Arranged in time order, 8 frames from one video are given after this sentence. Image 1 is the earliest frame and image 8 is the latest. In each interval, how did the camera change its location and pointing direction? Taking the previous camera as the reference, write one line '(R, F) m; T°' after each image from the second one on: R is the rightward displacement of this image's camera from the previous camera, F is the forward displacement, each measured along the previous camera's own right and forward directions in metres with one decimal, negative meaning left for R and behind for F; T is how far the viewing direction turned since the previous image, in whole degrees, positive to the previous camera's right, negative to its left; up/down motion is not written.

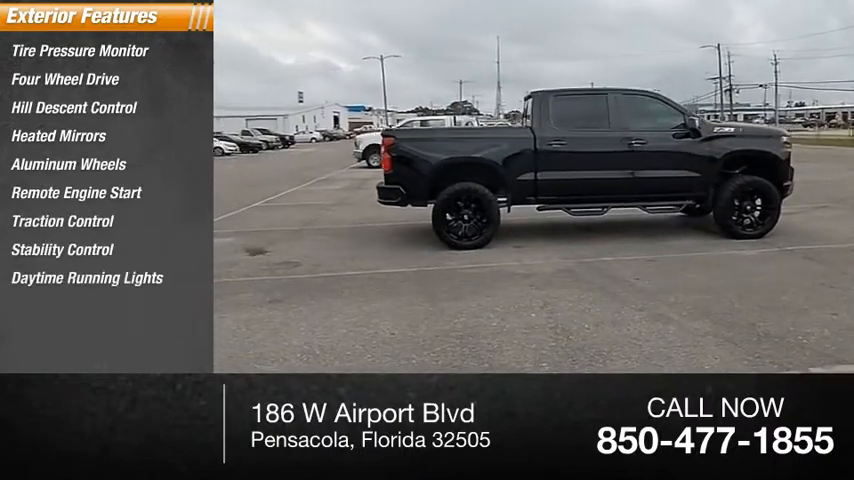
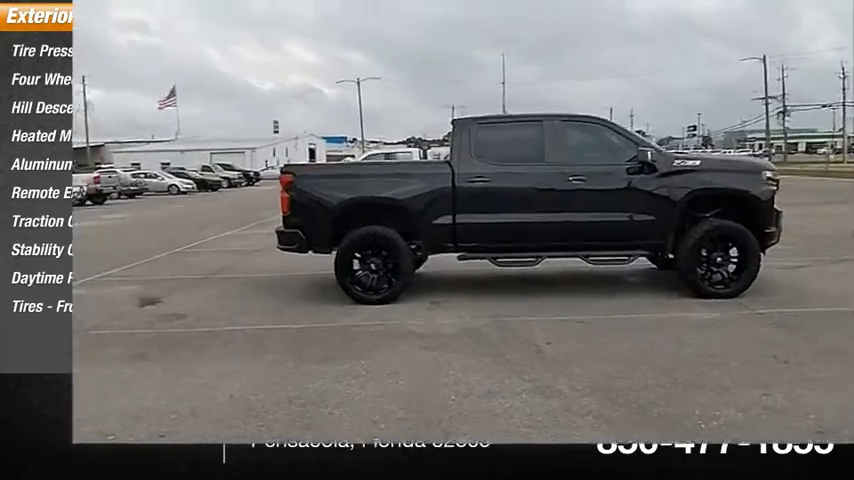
(+2.1, +1.6) m; -7°
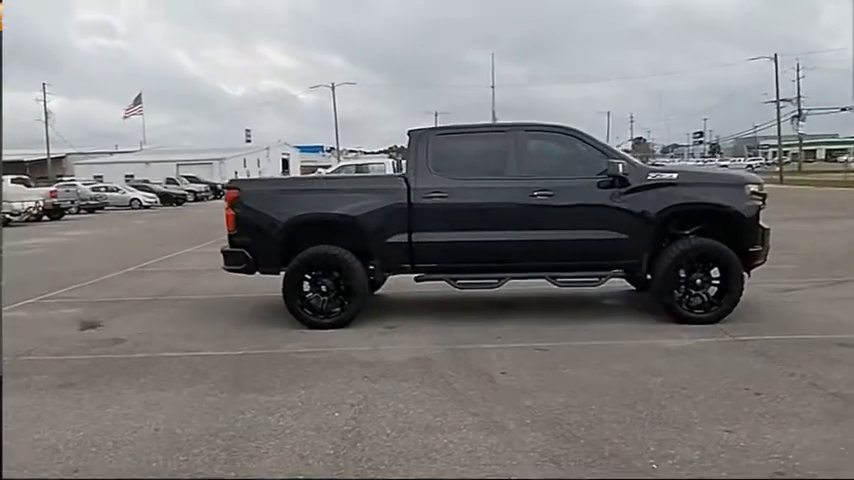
(+0.4, +0.5) m; 0°
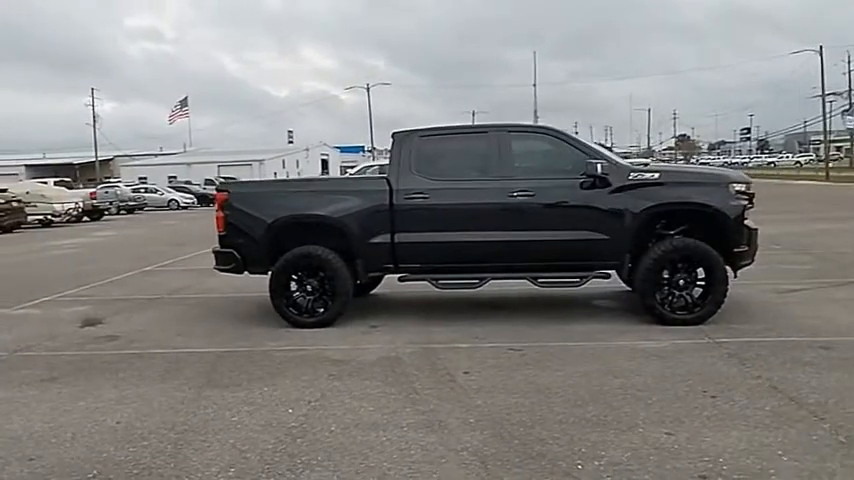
(+0.7, -0.1) m; -4°
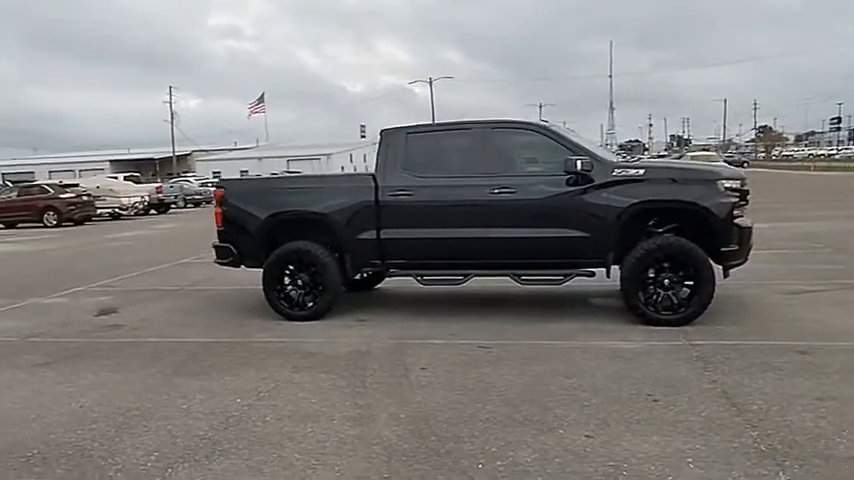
(+1.0, 0.0) m; -7°
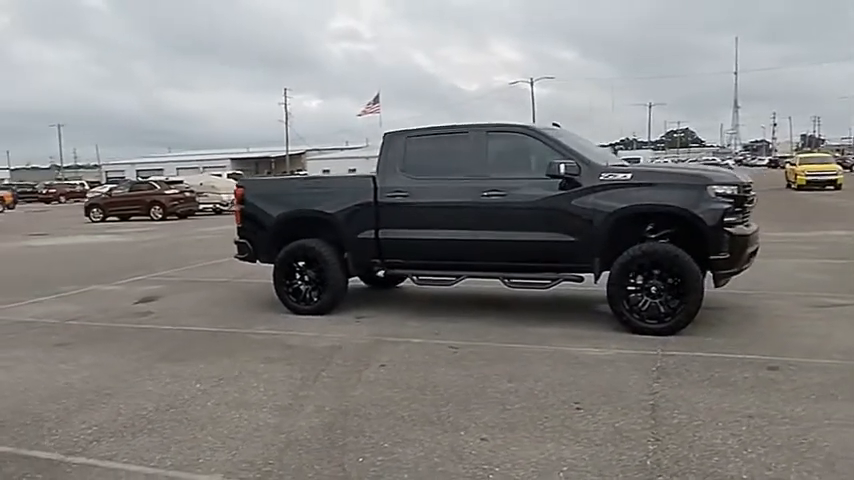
(+1.4, 0.0) m; -10°
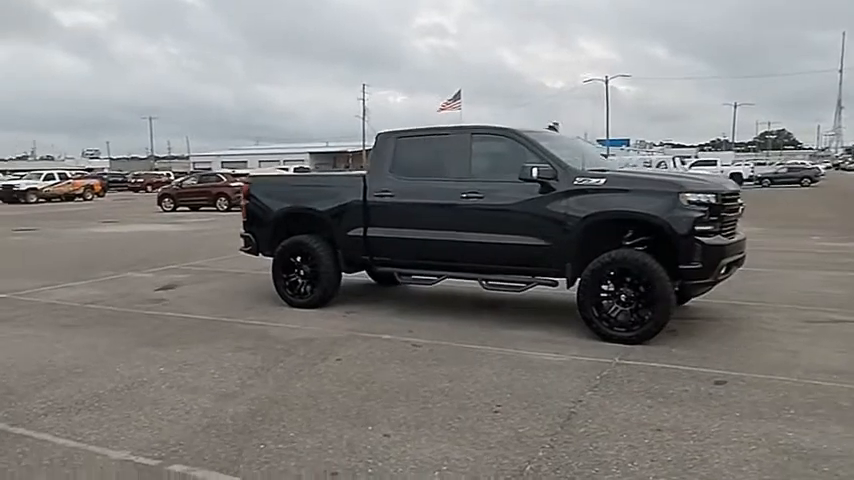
(+1.1, -0.1) m; -7°
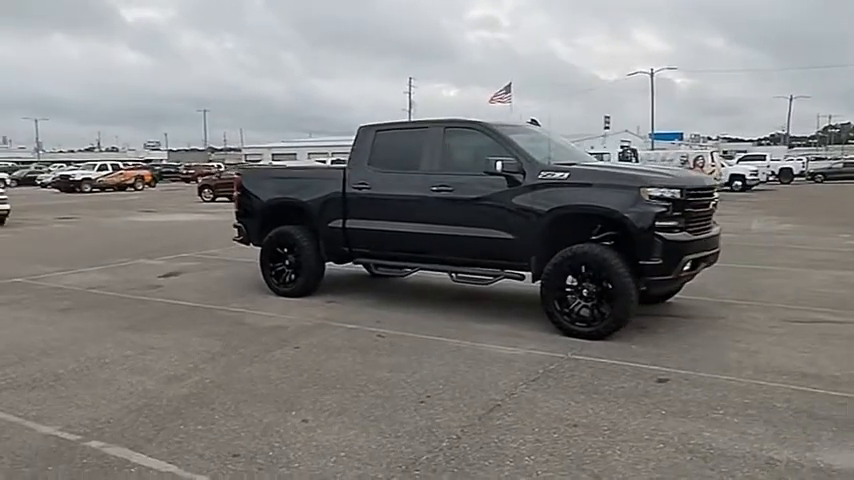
(+0.9, 0.0) m; -5°
